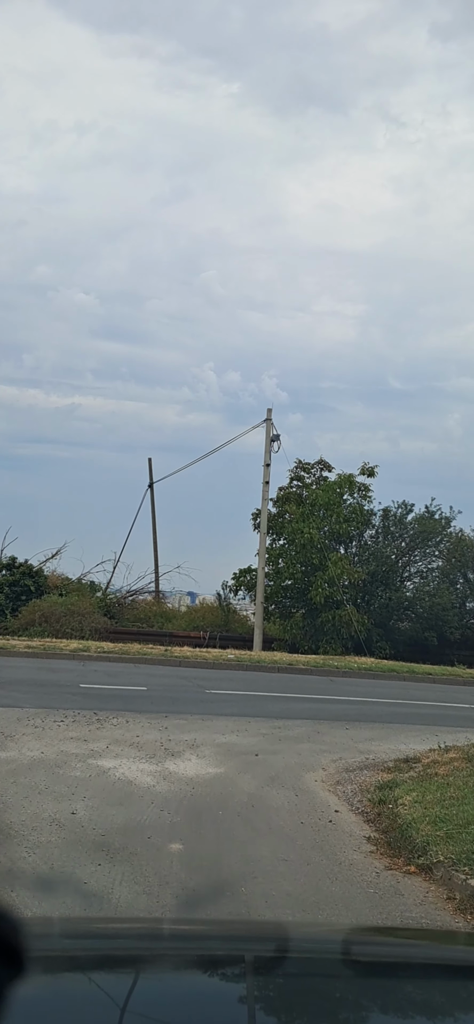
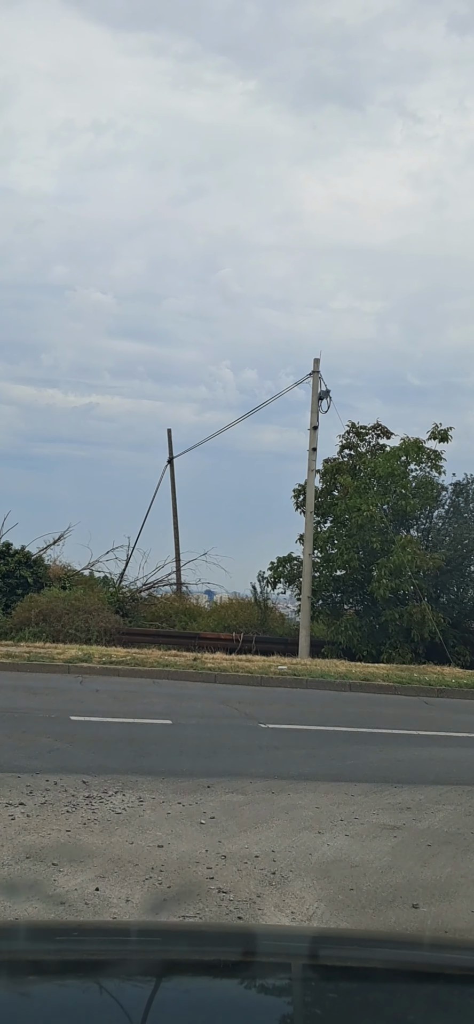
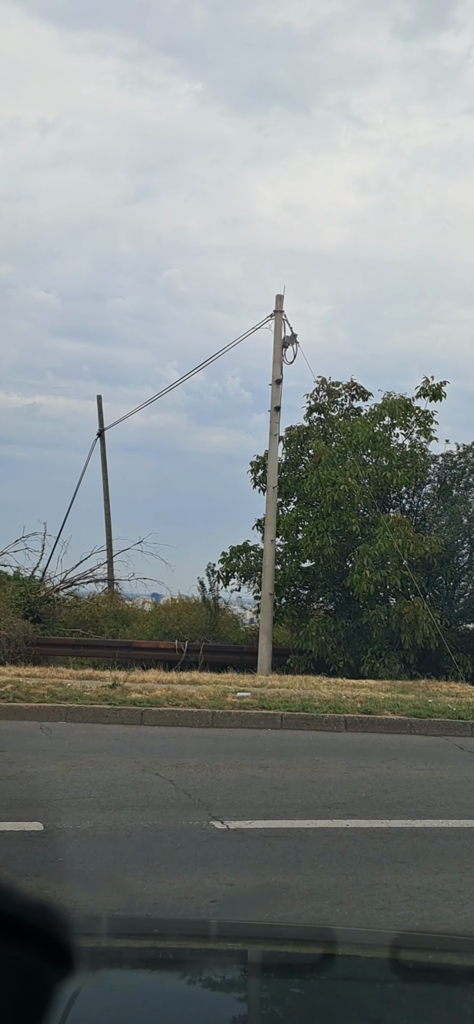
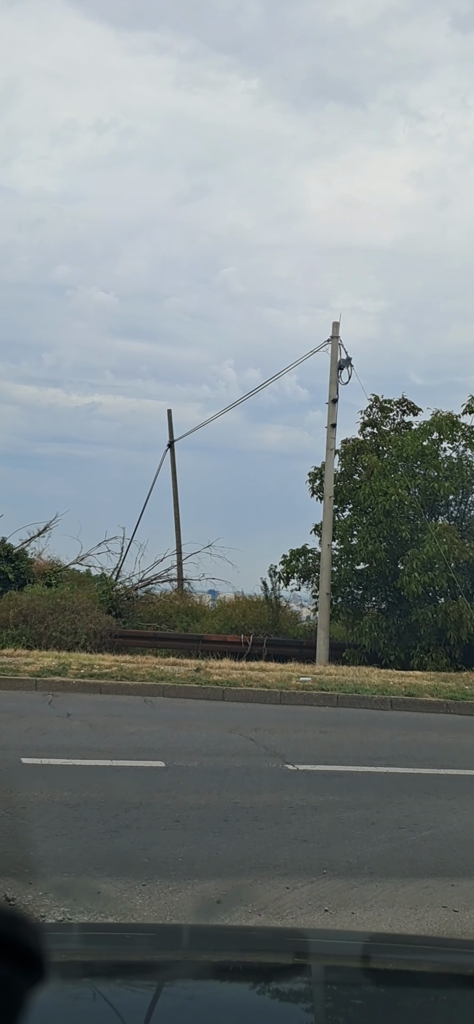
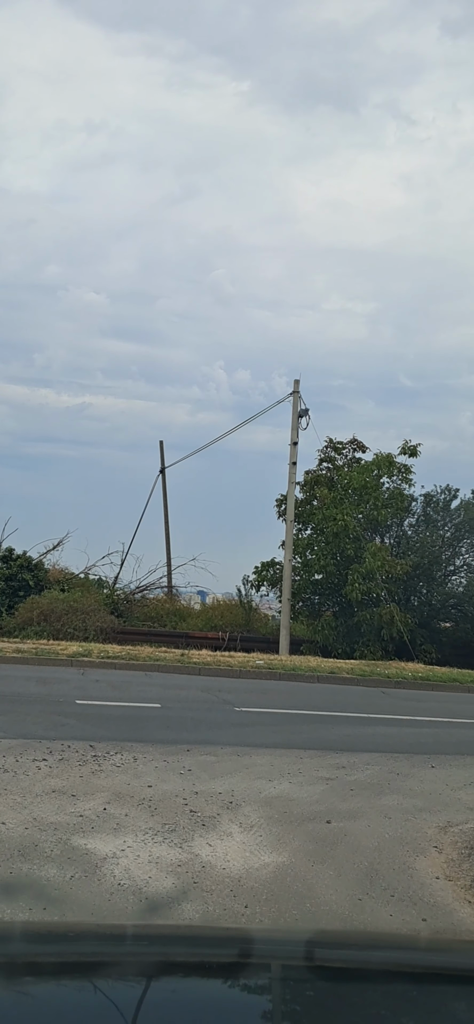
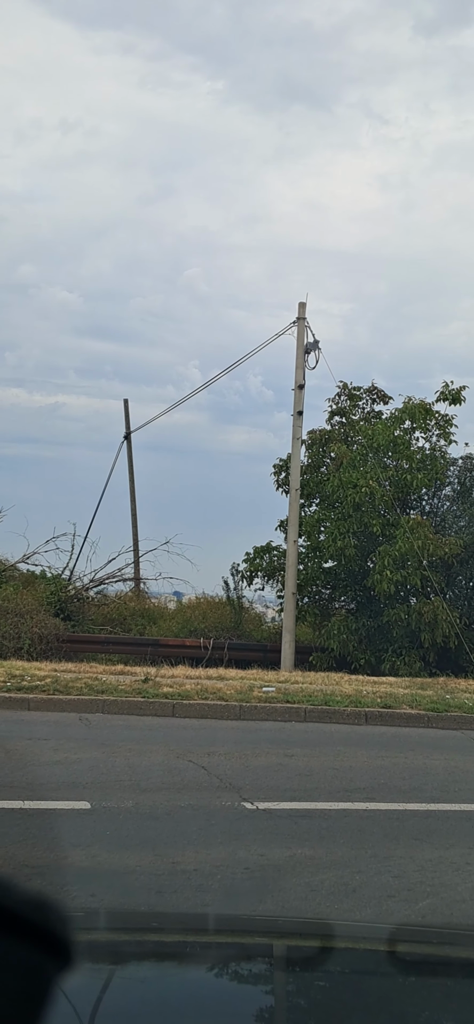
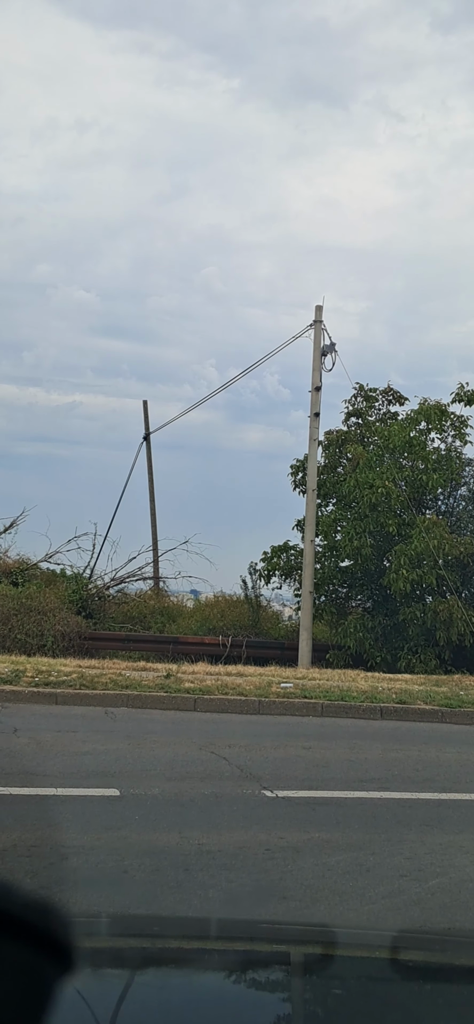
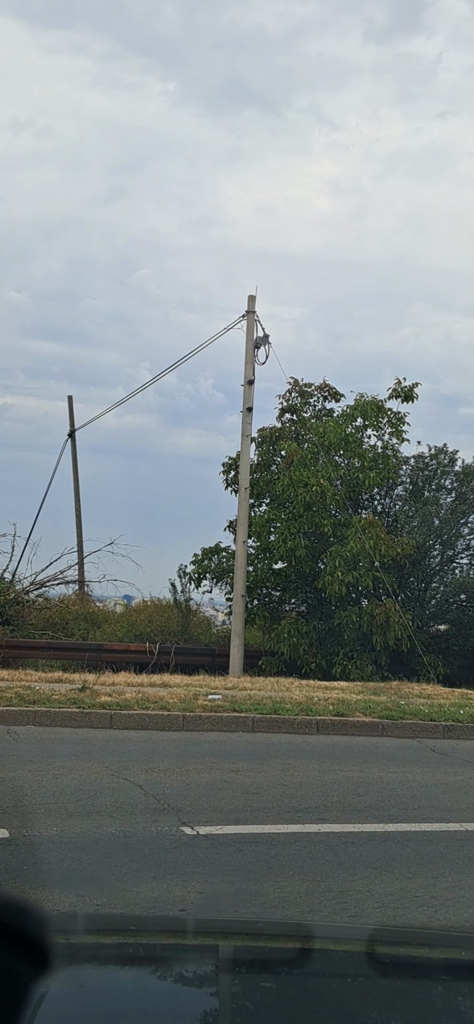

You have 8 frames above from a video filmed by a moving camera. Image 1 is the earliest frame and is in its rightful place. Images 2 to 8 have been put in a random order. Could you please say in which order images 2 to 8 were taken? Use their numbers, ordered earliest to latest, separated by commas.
5, 2, 4, 7, 6, 3, 8
